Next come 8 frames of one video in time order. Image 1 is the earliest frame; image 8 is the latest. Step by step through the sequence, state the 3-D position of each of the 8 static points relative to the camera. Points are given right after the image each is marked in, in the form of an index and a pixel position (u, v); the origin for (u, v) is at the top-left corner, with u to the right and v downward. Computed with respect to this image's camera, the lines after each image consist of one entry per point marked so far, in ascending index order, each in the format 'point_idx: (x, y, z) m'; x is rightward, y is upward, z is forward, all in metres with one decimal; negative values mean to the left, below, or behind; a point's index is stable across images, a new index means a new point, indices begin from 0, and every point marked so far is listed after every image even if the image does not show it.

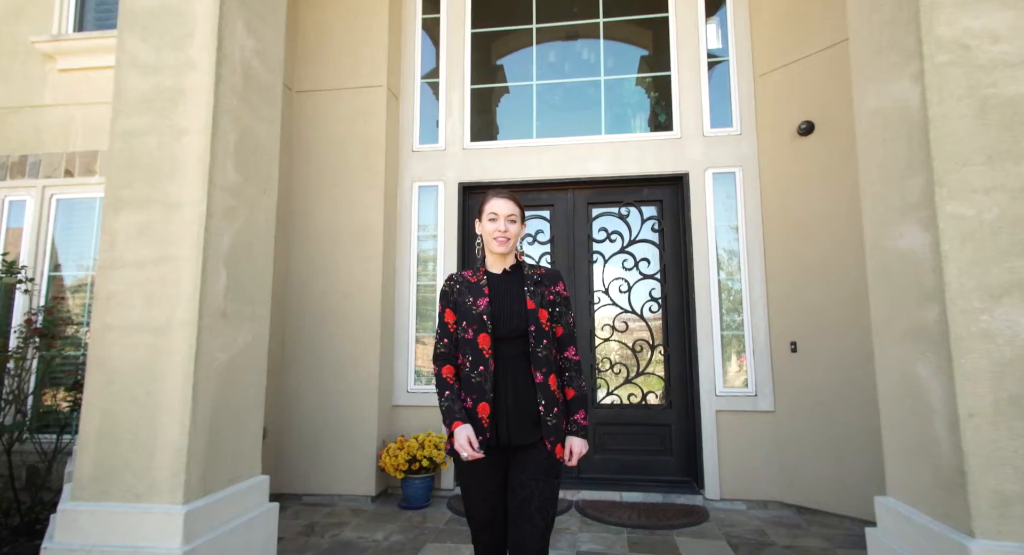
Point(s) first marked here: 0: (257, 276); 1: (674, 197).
0: (-1.0, 0.0, +1.9) m
1: (+1.4, +0.7, +4.2) m
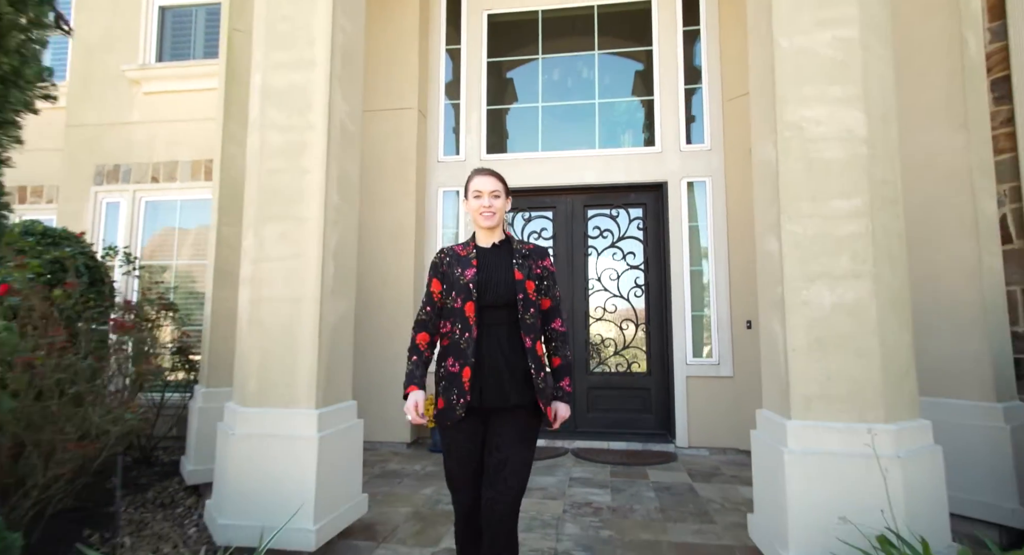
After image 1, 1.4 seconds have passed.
0: (-0.9, +0.1, +2.8) m
1: (+1.5, +0.8, +5.1) m
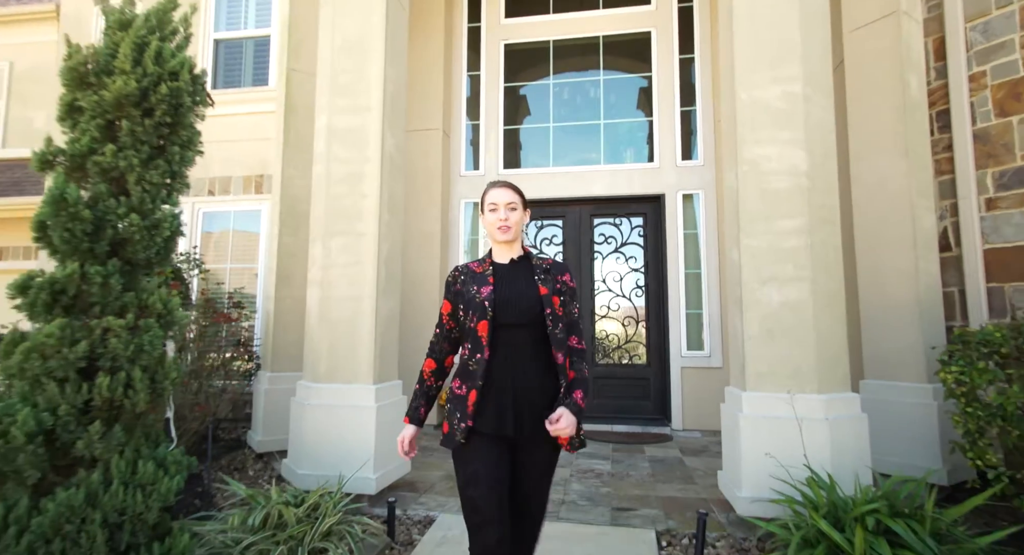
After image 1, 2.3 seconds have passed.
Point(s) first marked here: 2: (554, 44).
0: (-0.8, +0.1, +3.5) m
1: (+1.7, +0.8, +5.7) m
2: (+0.5, +2.9, +6.1) m
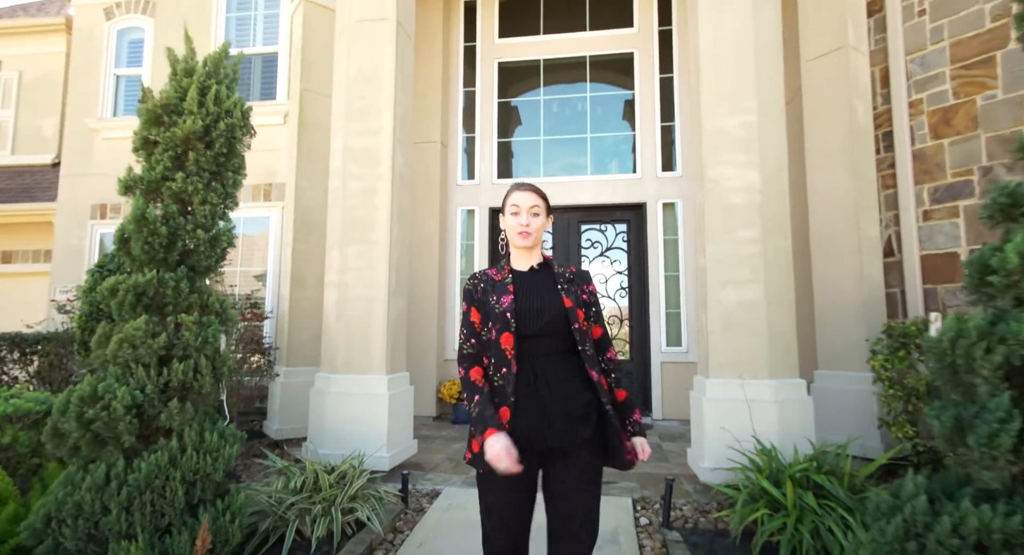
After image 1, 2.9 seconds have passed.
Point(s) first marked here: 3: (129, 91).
0: (-0.9, 0.0, +3.9) m
1: (+1.6, +0.7, +6.2) m
2: (+0.4, +2.9, +6.6) m
3: (-5.7, +2.8, +7.4) m
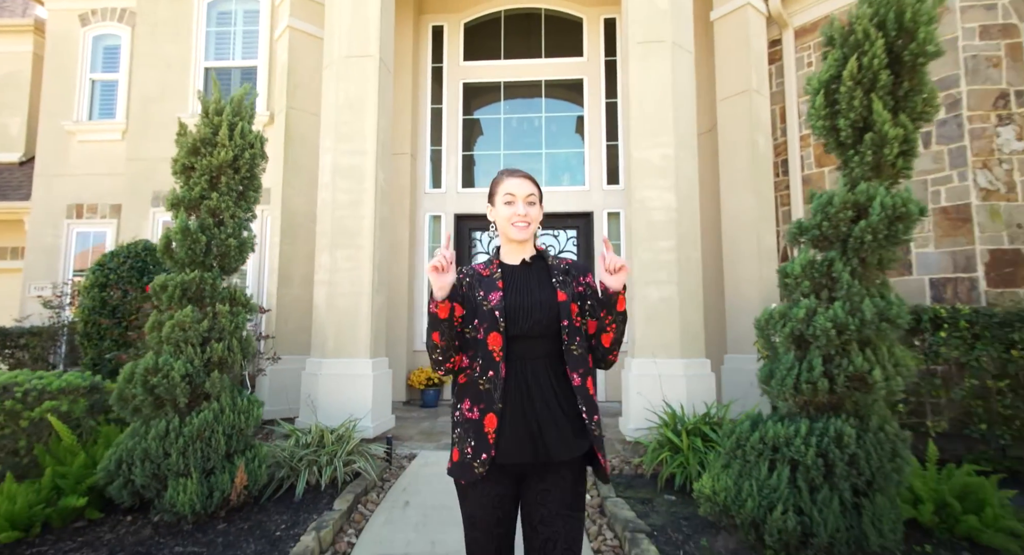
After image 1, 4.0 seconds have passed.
0: (-1.2, 0.0, +4.6) m
1: (+1.1, +0.7, +7.0) m
2: (-0.1, +2.9, +7.3) m
3: (-6.3, +2.8, +7.7) m
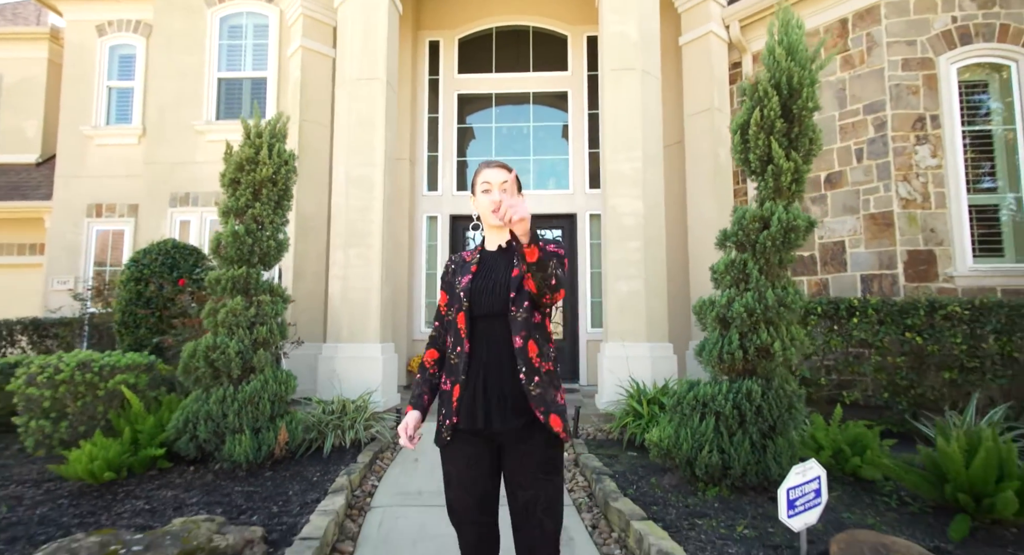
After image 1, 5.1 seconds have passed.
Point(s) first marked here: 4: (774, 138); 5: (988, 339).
0: (-1.3, +0.1, +5.2) m
1: (+0.9, +0.8, +7.7) m
2: (-0.3, +2.9, +8.0) m
3: (-6.5, +2.9, +8.2) m
4: (+1.5, +0.8, +2.8) m
5: (+3.5, -0.4, +3.6) m
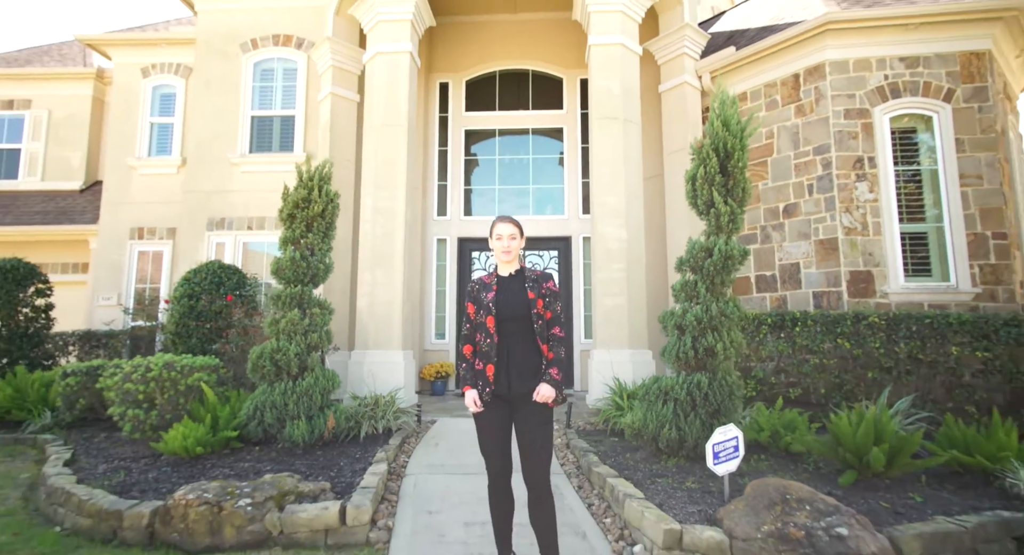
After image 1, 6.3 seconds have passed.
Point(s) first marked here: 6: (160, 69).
0: (-1.3, -0.1, +6.1) m
1: (+1.0, +0.5, +8.6) m
2: (-0.2, +2.6, +8.9) m
3: (-6.5, +2.6, +9.1) m
4: (+1.5, +0.7, +3.6) m
5: (+3.5, -0.6, +4.4) m
6: (-6.5, +3.8, +9.1) m
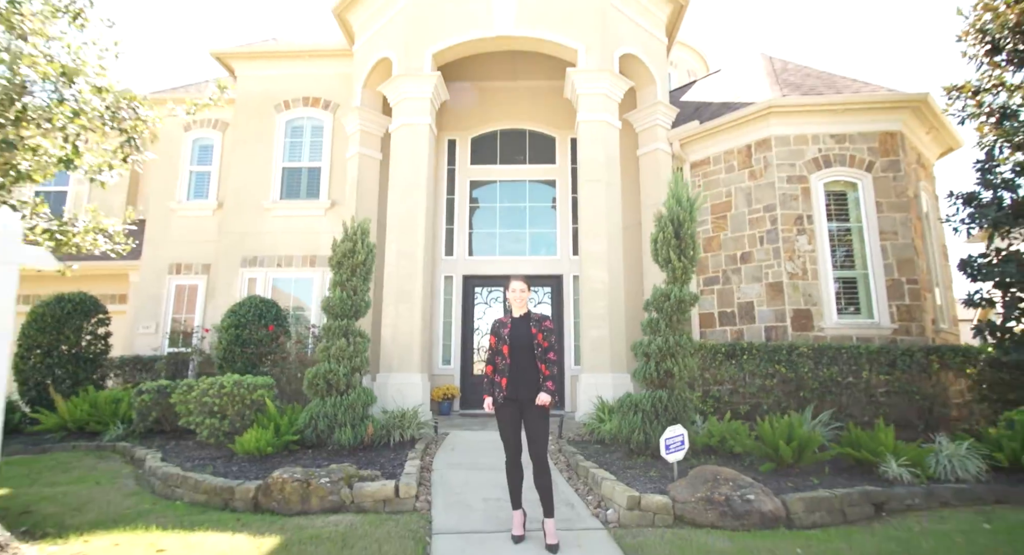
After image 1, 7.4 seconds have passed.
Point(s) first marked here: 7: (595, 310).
0: (-1.3, -0.6, +7.1) m
1: (+0.9, -0.1, +9.7) m
2: (-0.3, +2.0, +10.2) m
3: (-6.5, +2.0, +10.2) m
4: (+1.6, +0.3, +4.8) m
5: (+3.5, -1.0, +5.6) m
6: (-6.5, +3.2, +10.3) m
7: (+1.1, -0.4, +6.8) m
